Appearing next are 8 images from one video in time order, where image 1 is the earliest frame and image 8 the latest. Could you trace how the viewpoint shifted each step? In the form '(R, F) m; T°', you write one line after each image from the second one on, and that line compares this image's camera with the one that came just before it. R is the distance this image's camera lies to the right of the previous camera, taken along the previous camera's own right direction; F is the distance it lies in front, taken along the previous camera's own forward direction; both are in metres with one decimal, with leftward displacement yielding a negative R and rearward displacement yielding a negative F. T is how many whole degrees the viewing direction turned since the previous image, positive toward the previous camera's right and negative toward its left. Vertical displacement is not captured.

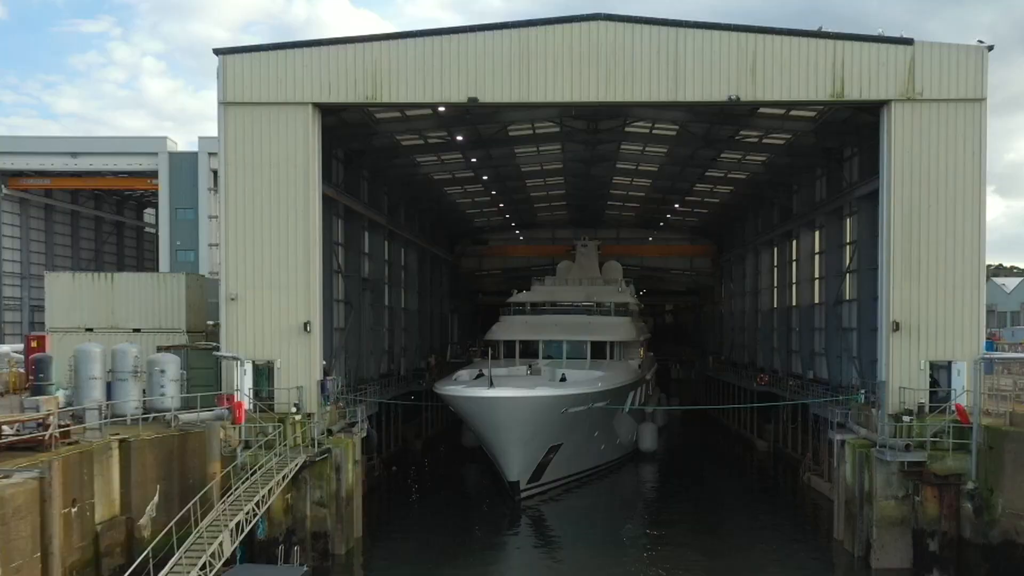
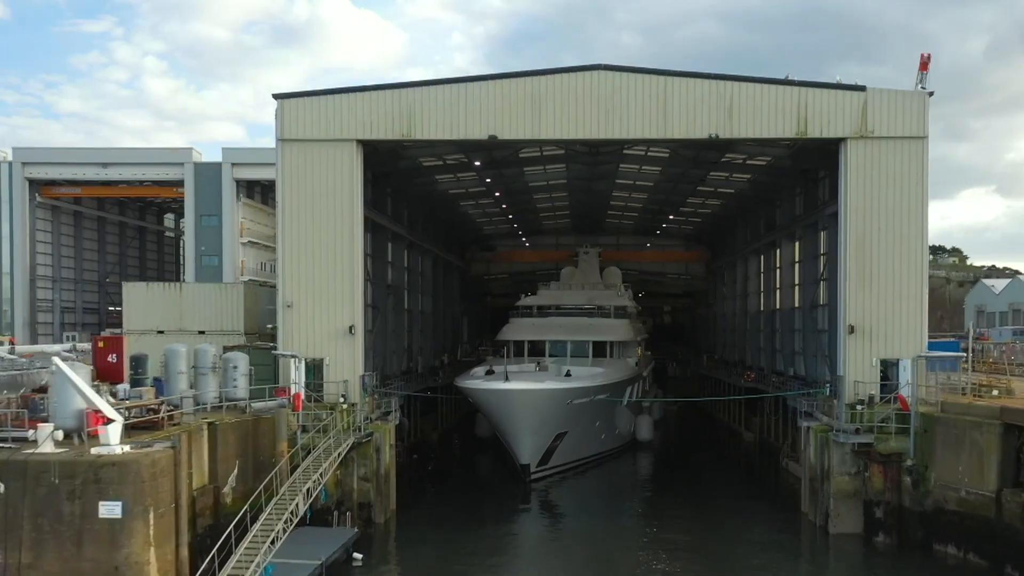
(-0.2, -2.0) m; 0°
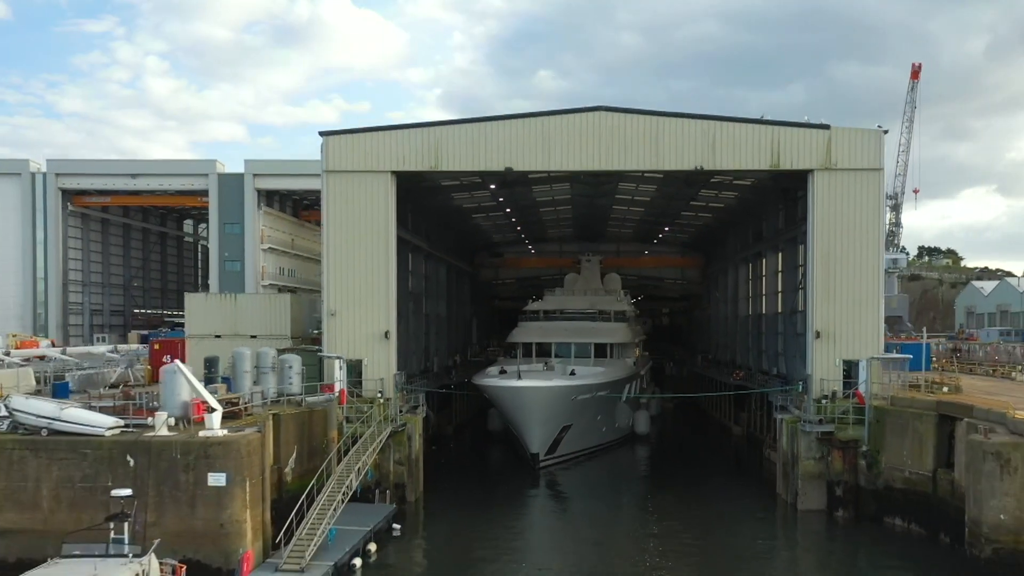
(-0.3, -2.1) m; 0°
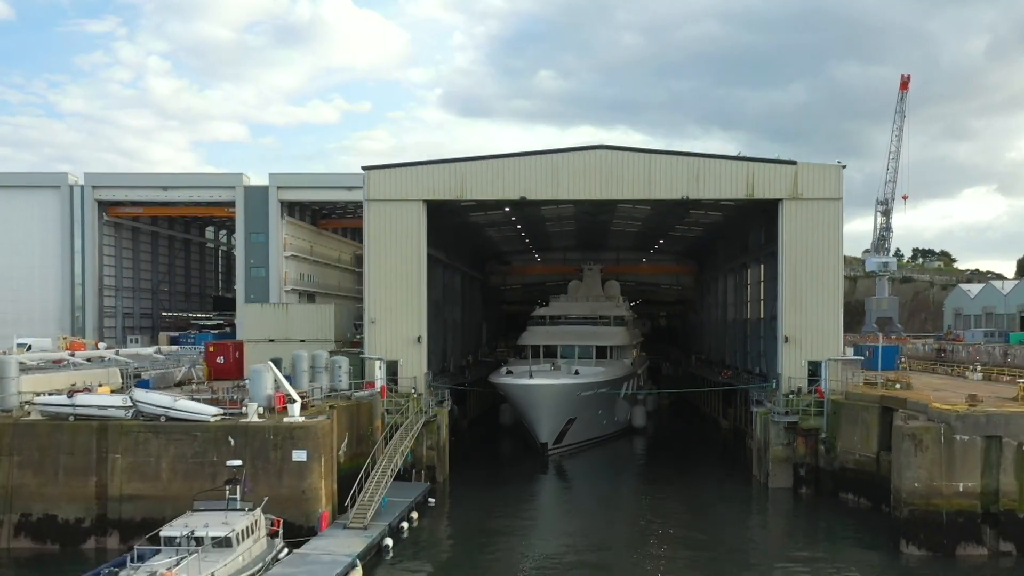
(-0.3, -2.7) m; 0°
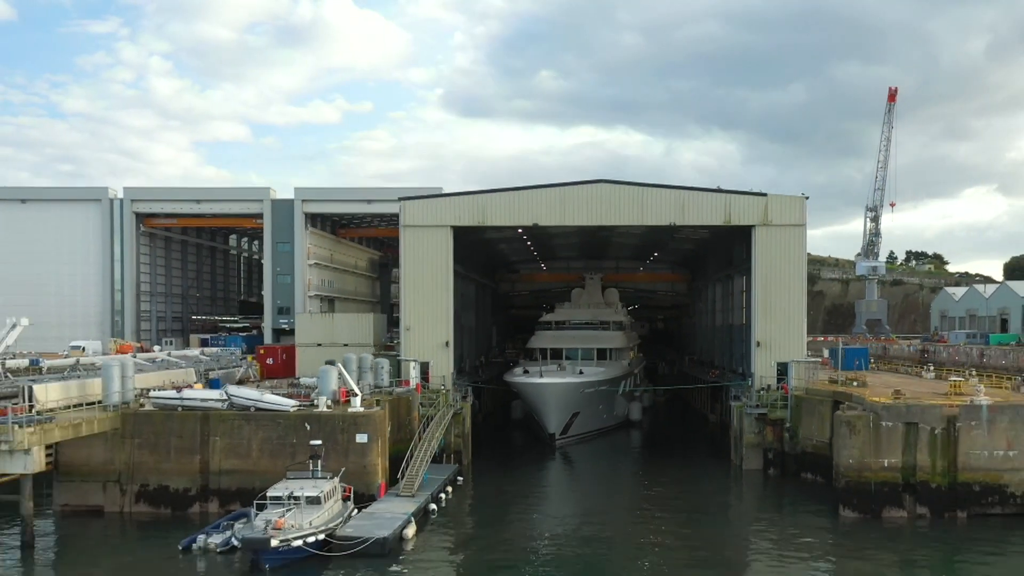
(-0.4, -3.3) m; 0°
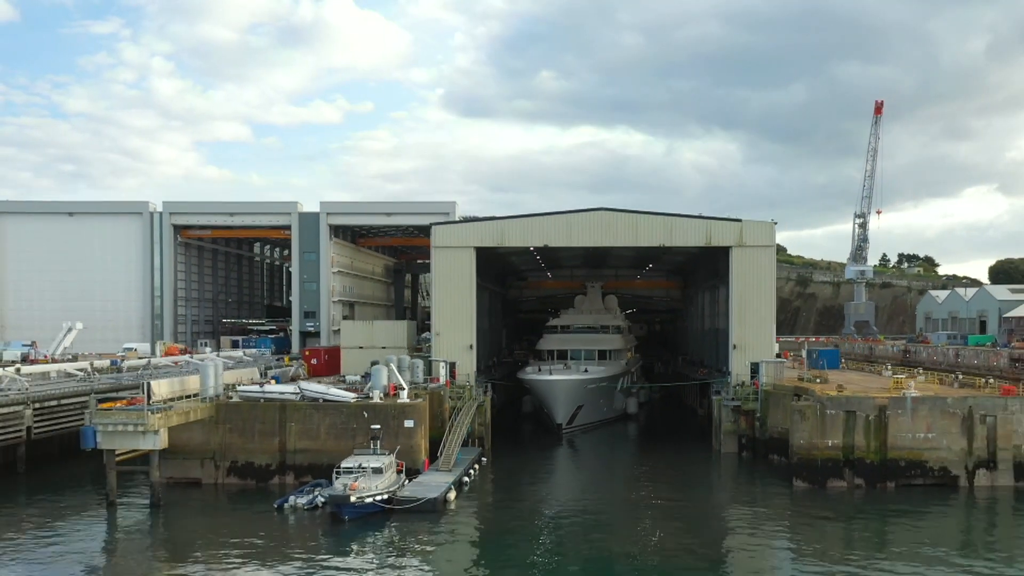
(-0.5, -3.9) m; 0°
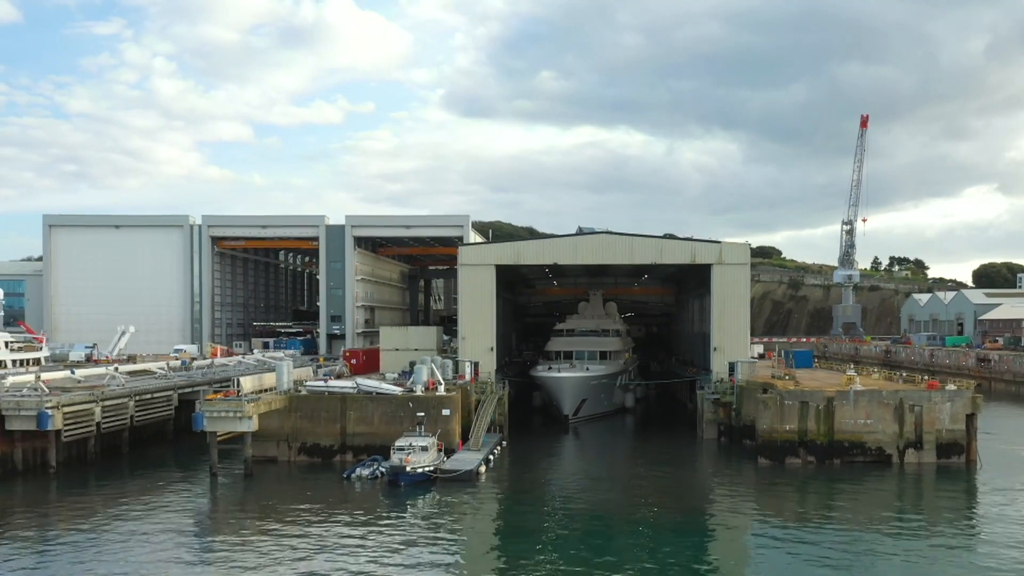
(-0.6, -4.6) m; 0°
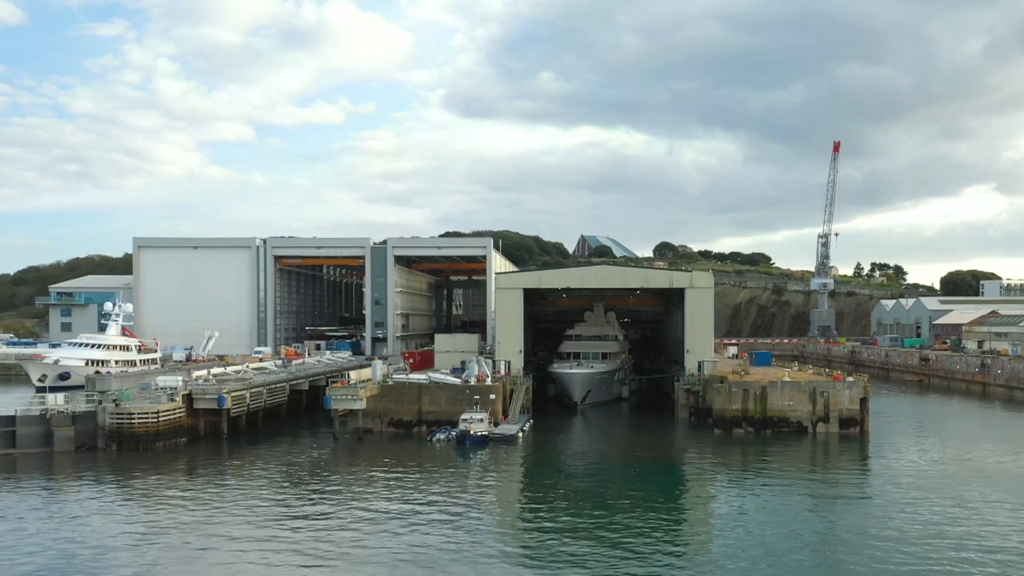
(-1.3, -10.0) m; 0°
